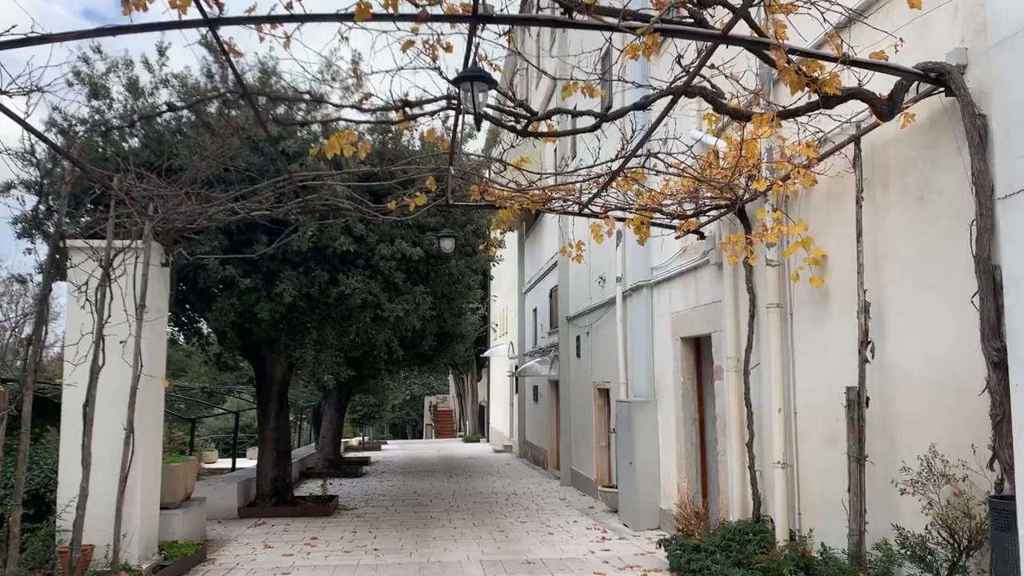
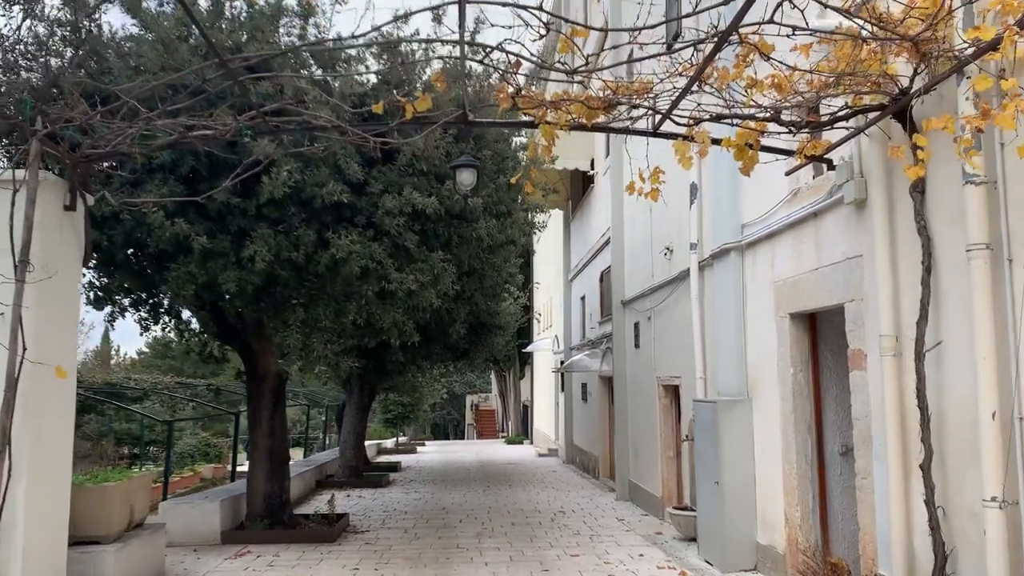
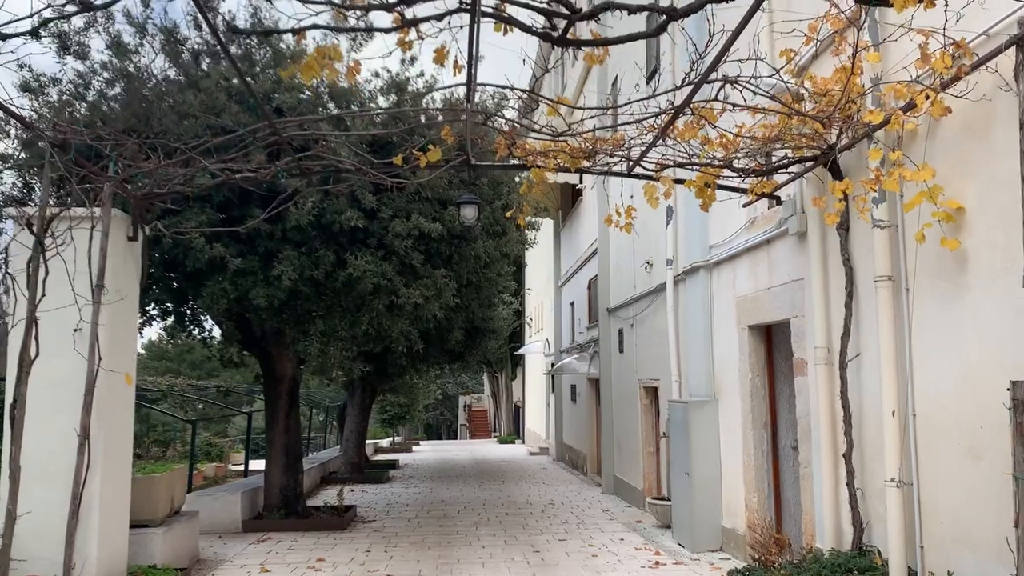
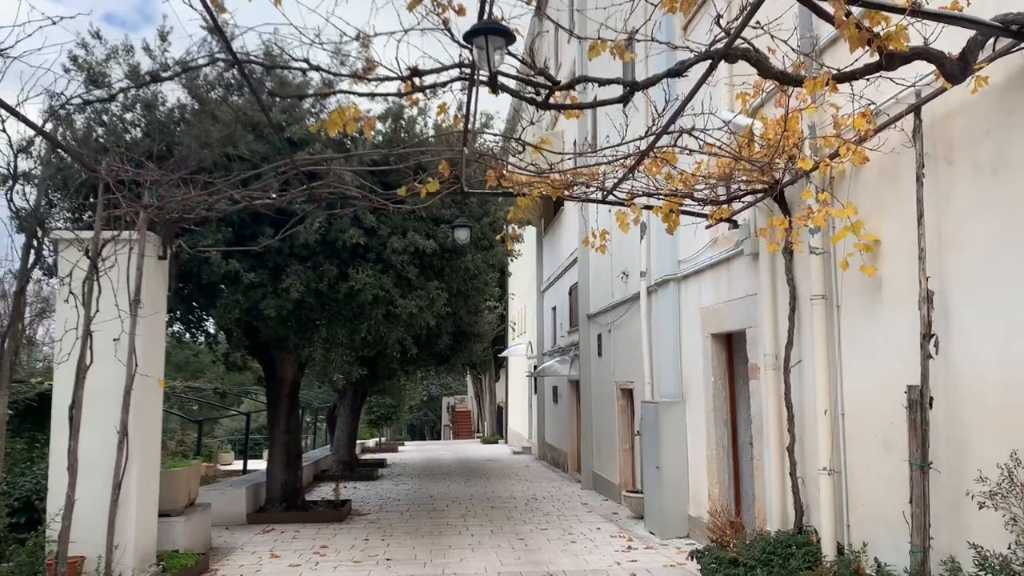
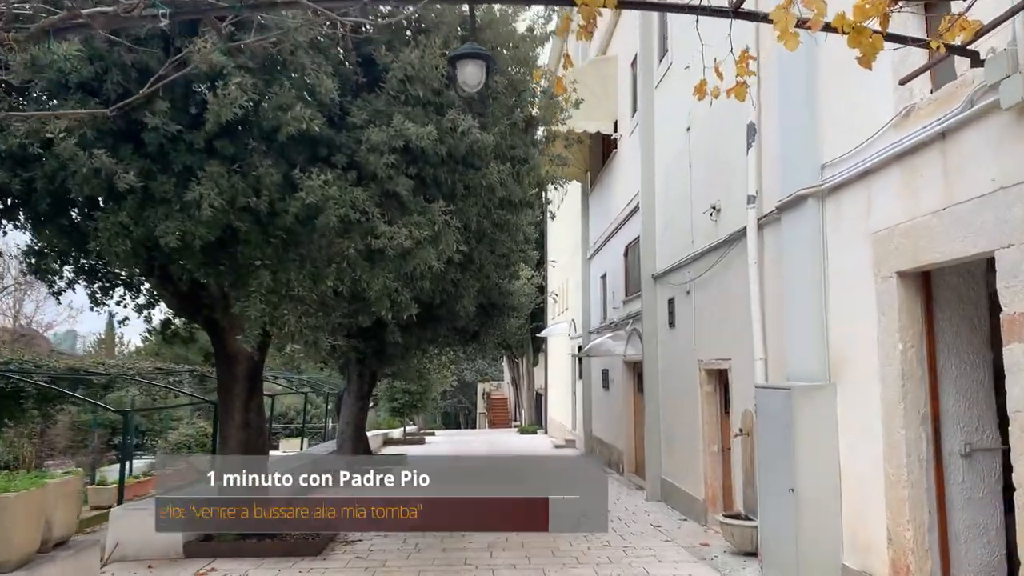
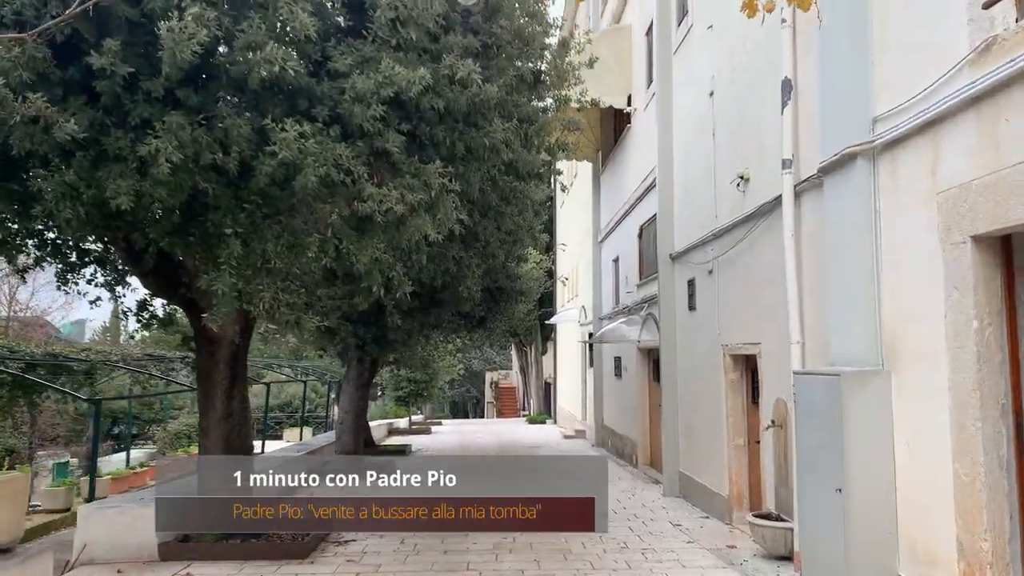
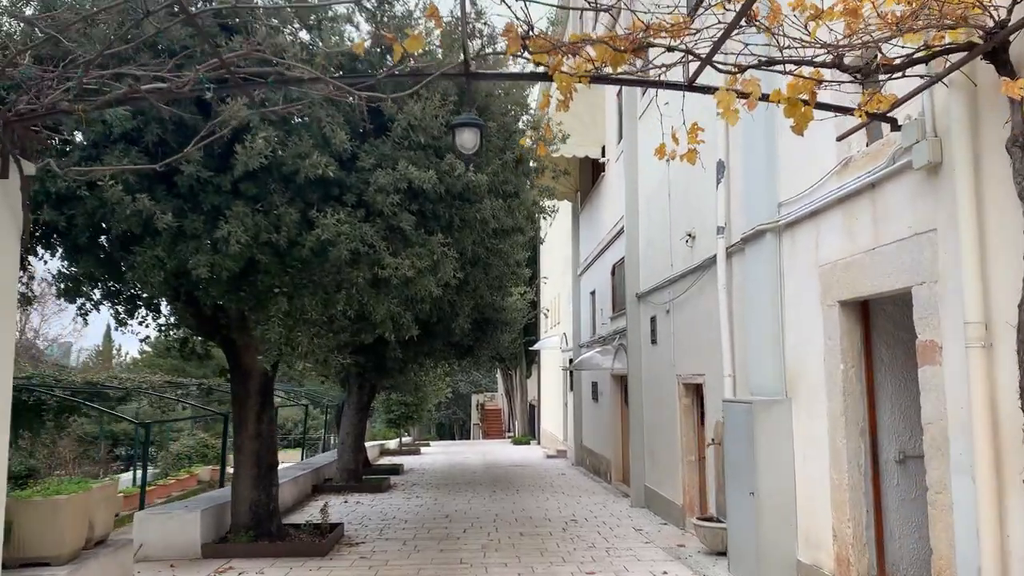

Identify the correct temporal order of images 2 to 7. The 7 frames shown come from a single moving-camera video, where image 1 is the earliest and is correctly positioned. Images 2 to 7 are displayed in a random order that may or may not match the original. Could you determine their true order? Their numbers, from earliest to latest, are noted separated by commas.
4, 3, 2, 7, 5, 6
